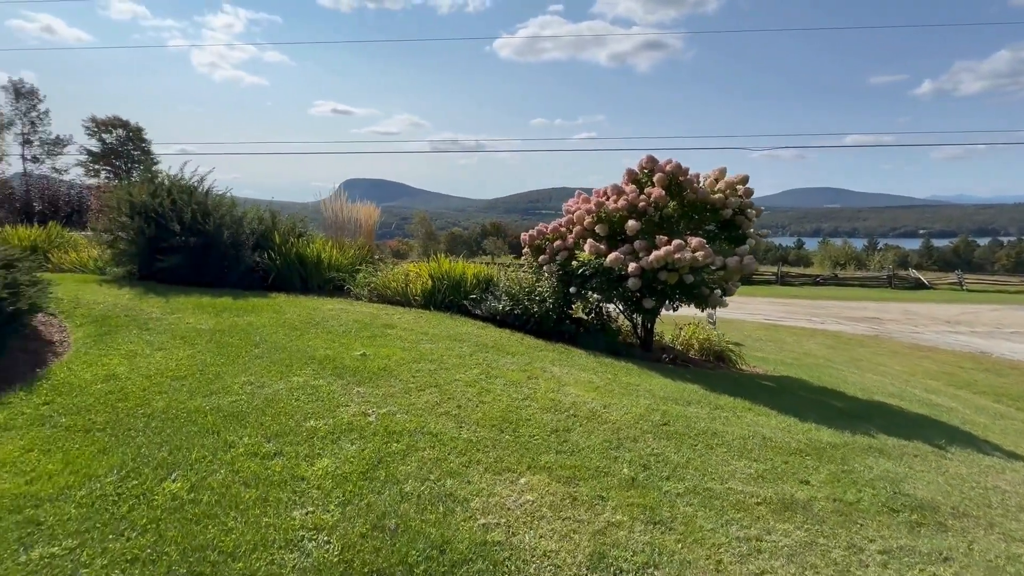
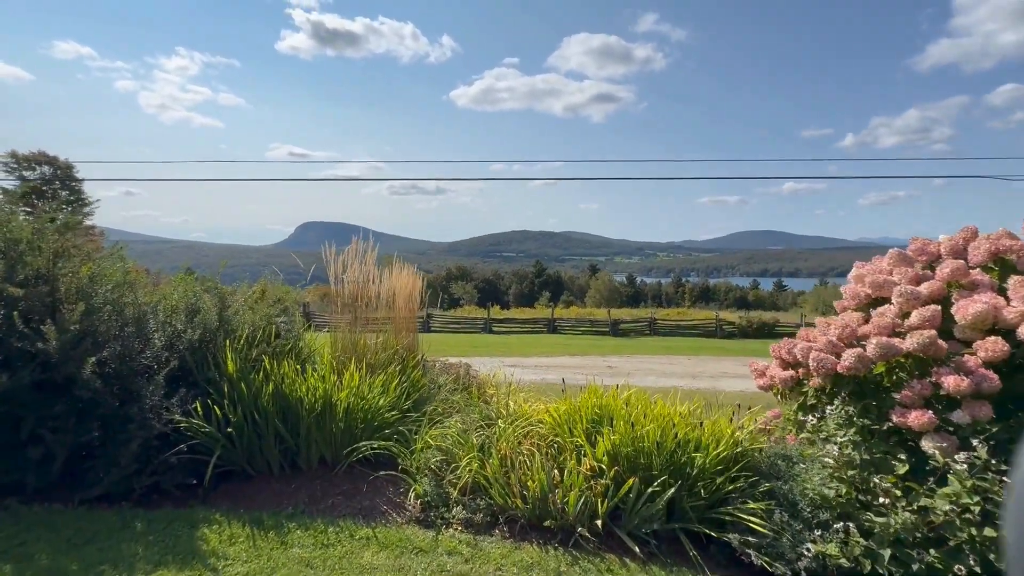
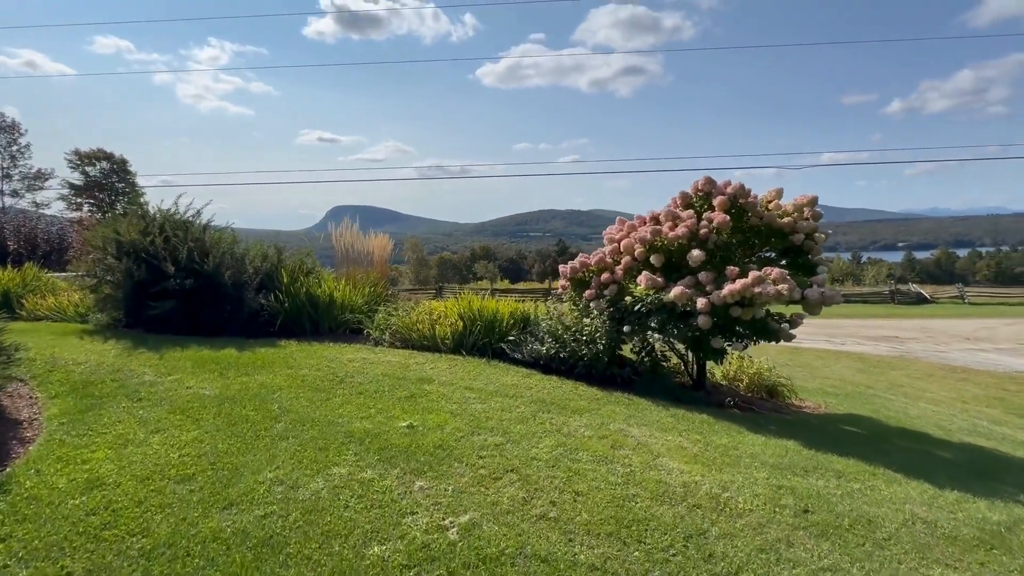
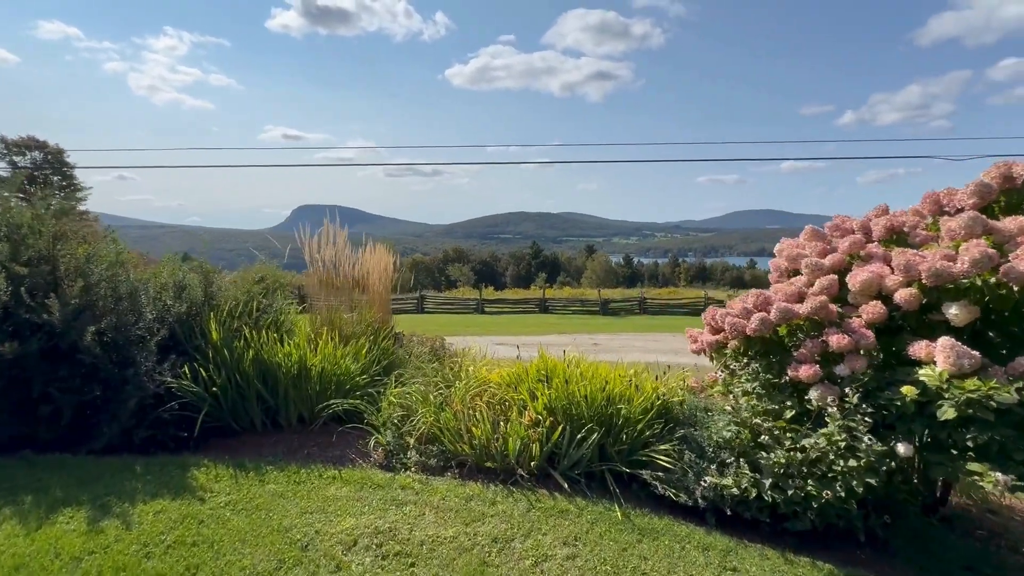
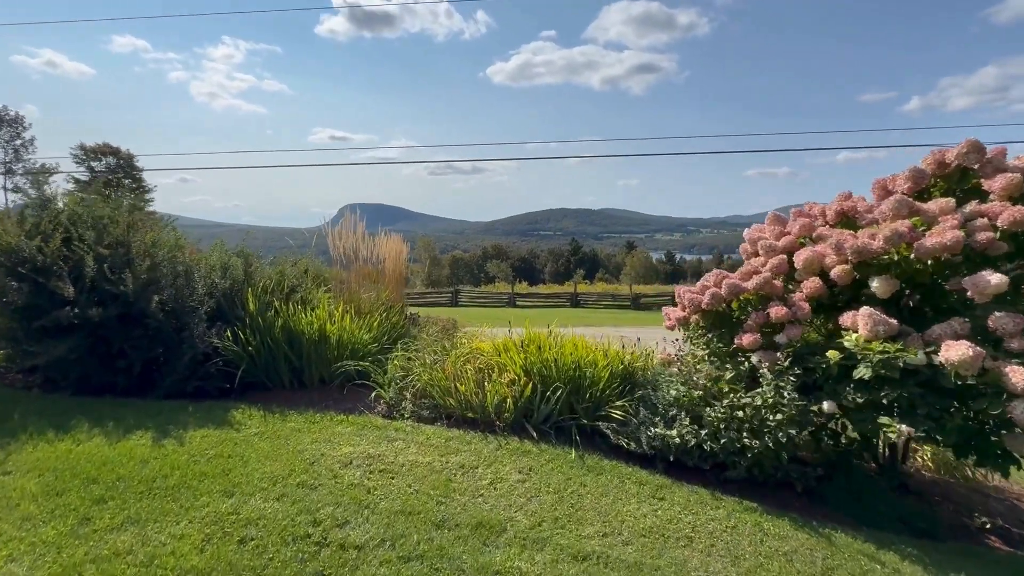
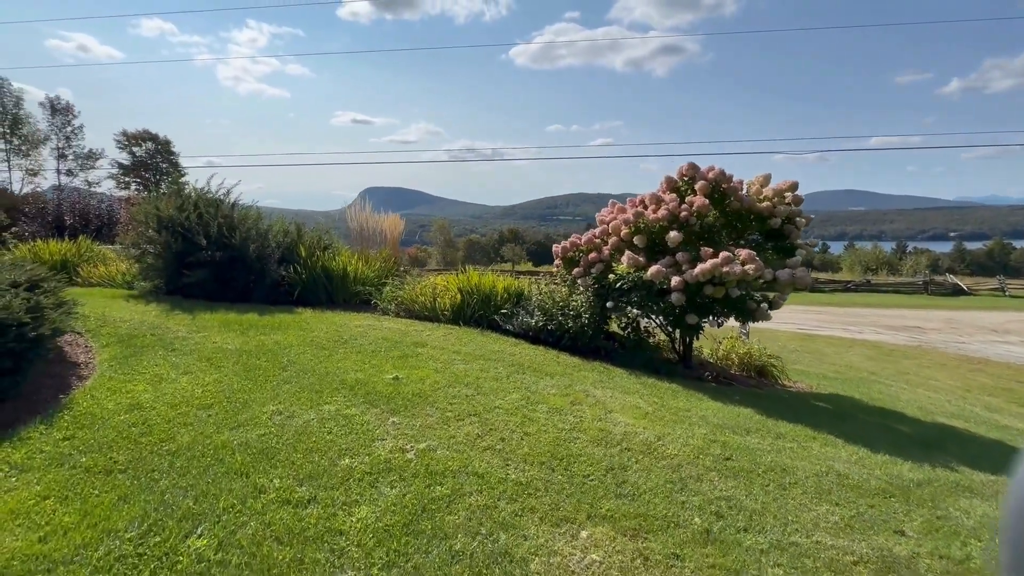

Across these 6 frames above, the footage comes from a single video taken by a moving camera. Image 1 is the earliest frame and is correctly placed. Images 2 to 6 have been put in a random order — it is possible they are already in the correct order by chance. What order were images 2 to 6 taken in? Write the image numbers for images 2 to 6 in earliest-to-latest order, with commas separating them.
6, 3, 5, 4, 2
